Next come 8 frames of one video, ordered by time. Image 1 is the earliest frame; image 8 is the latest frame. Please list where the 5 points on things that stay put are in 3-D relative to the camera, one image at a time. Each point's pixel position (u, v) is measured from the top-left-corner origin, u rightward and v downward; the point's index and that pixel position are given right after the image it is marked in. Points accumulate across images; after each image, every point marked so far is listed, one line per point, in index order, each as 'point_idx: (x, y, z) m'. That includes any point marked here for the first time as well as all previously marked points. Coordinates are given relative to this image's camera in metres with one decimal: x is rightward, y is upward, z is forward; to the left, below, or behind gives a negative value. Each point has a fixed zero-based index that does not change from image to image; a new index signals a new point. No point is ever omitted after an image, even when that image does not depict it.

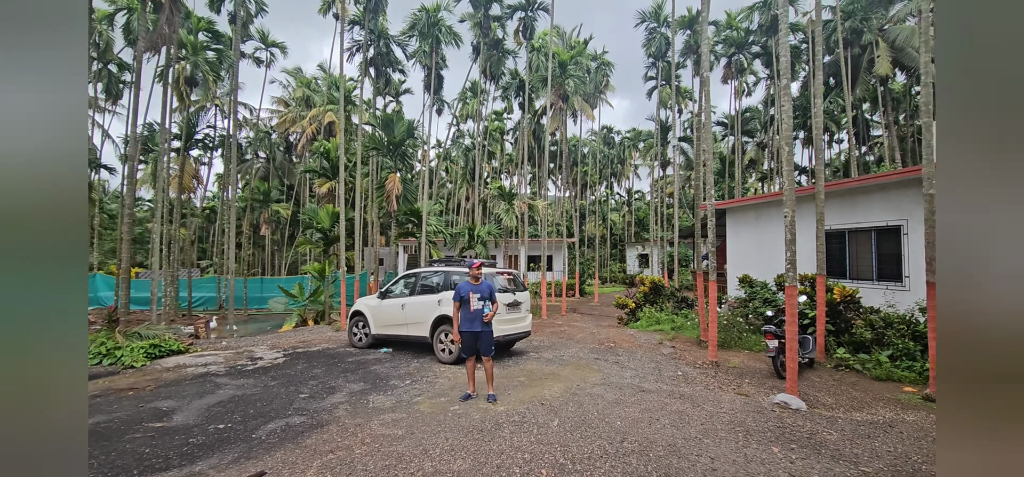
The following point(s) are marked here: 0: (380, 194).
0: (-4.4, +1.5, +14.3) m
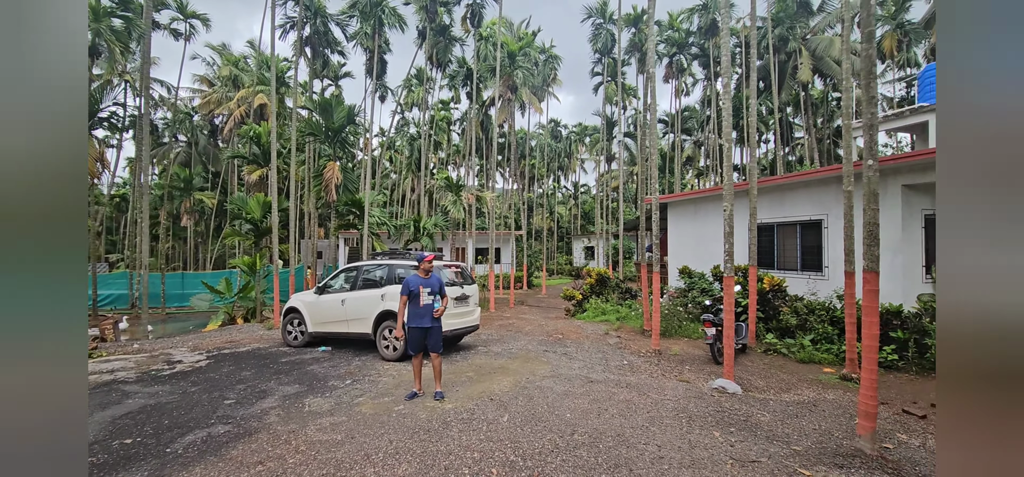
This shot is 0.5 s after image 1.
0: (-6.1, +1.7, +13.4) m
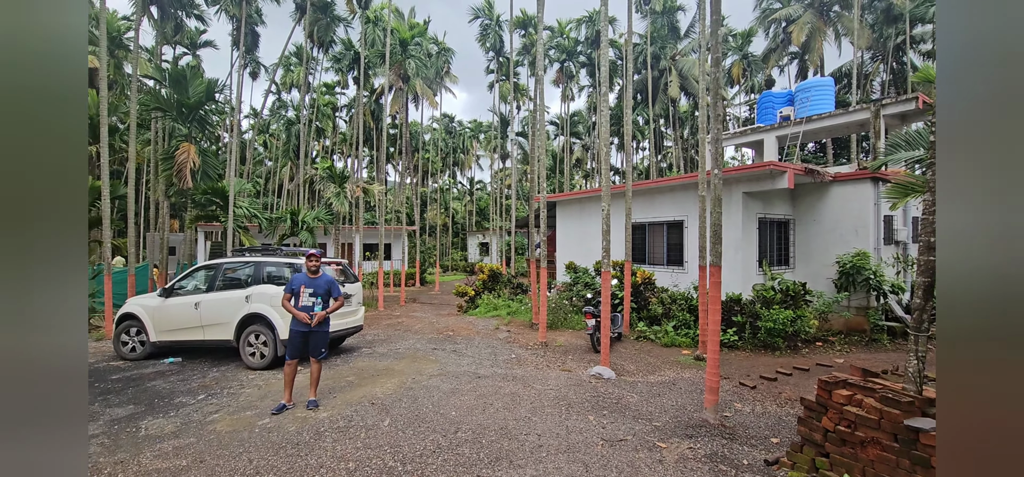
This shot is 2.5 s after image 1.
0: (-9.2, +1.9, +11.5) m
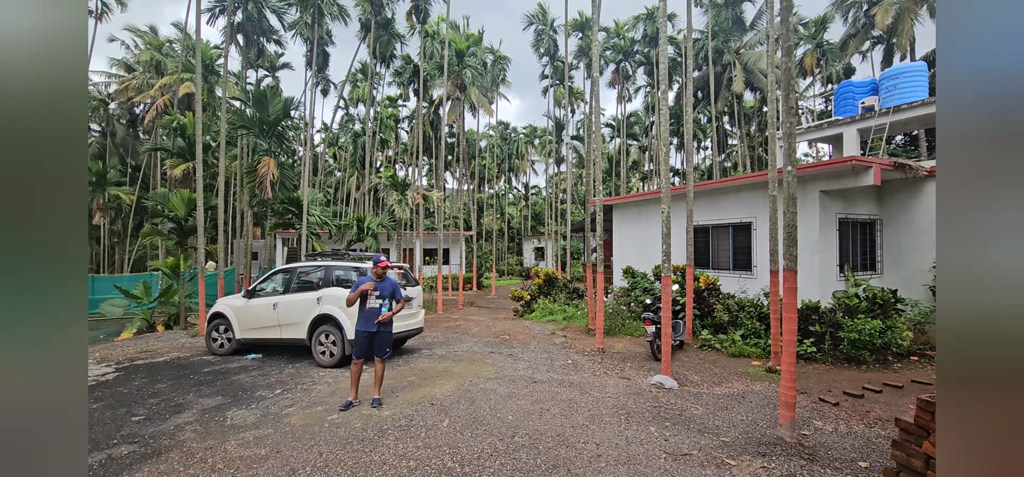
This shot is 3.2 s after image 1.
0: (-7.7, +1.7, +12.6) m
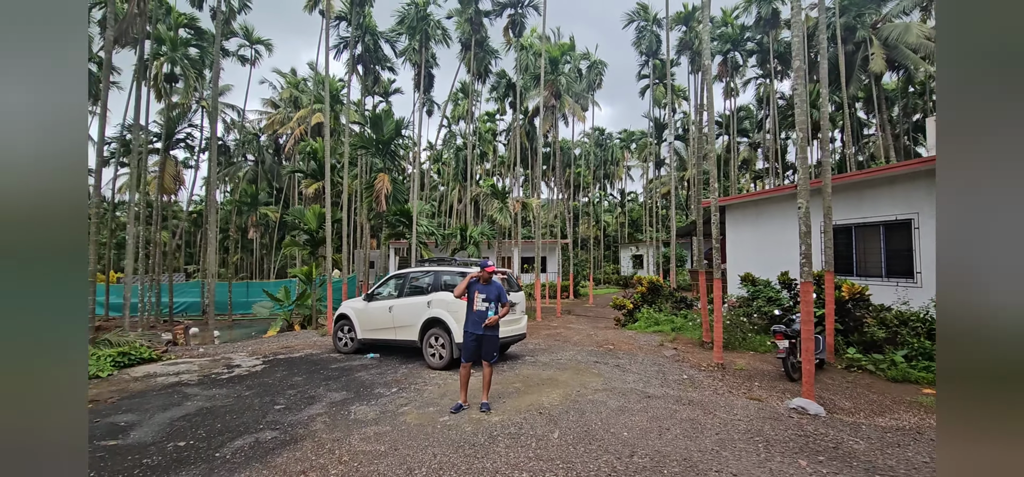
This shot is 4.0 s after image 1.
0: (-4.7, +1.4, +13.8) m
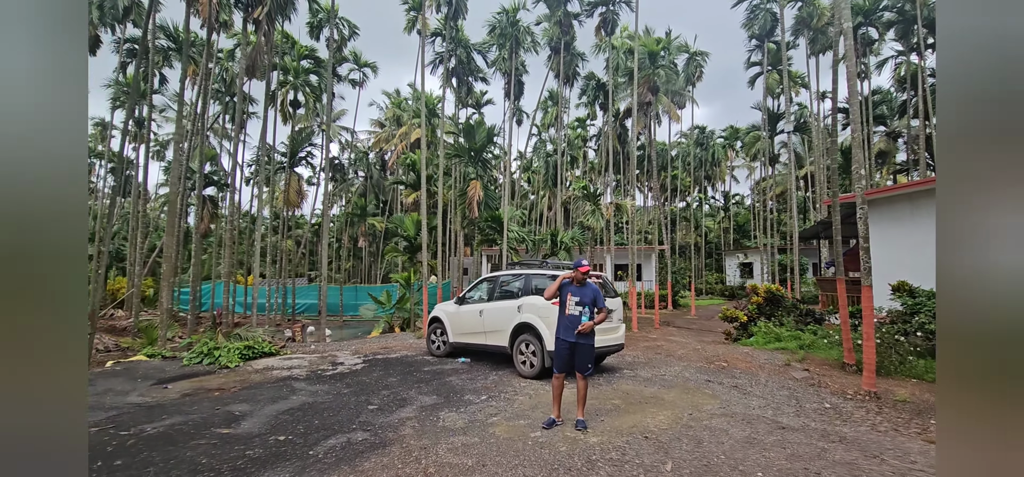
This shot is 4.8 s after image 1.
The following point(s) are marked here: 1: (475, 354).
0: (-1.7, +1.2, +14.1) m
1: (-0.7, -2.1, +7.6) m
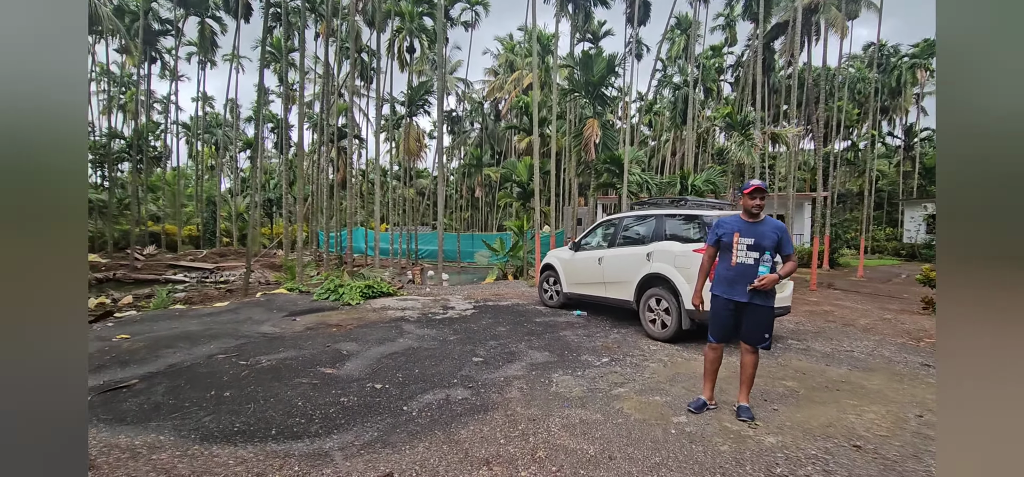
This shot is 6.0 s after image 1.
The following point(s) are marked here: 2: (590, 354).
0: (+2.0, +2.9, +12.9) m
1: (+1.3, -1.1, +6.7) m
2: (+0.8, -1.2, +4.3) m
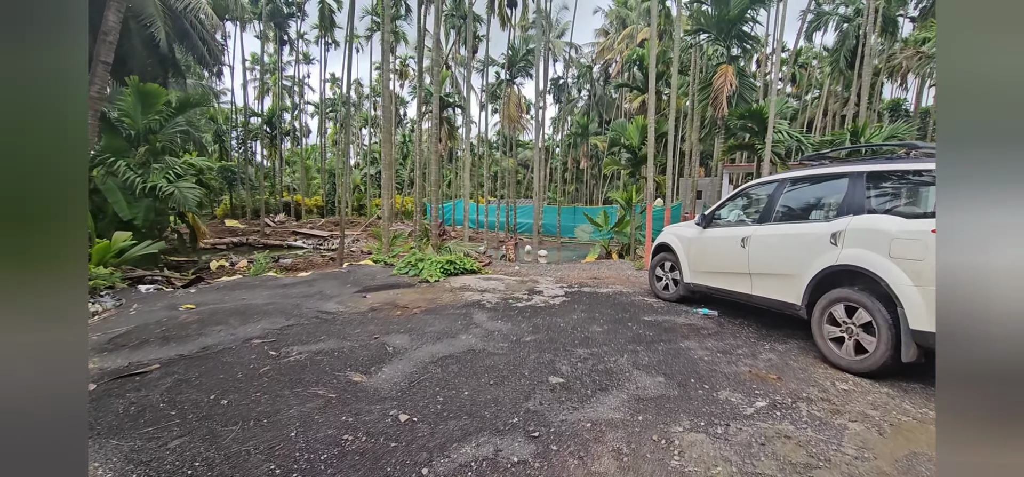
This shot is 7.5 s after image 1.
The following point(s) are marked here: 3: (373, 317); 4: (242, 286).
0: (+4.7, +3.6, +10.5) m
1: (+2.5, -0.8, +5.0) m
2: (+1.4, -1.0, +2.8) m
3: (-1.5, -0.8, +4.6) m
4: (-3.9, -0.7, +6.1) m
